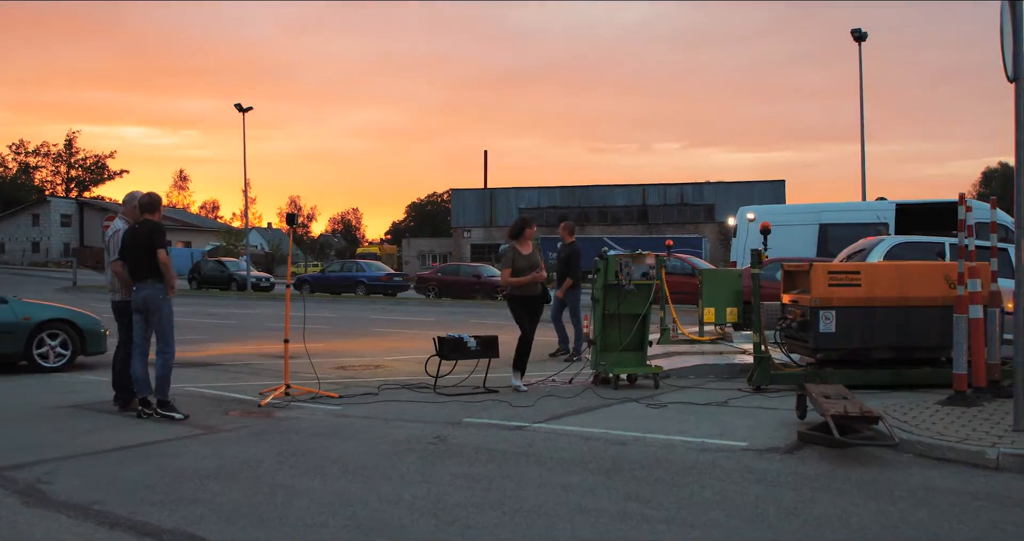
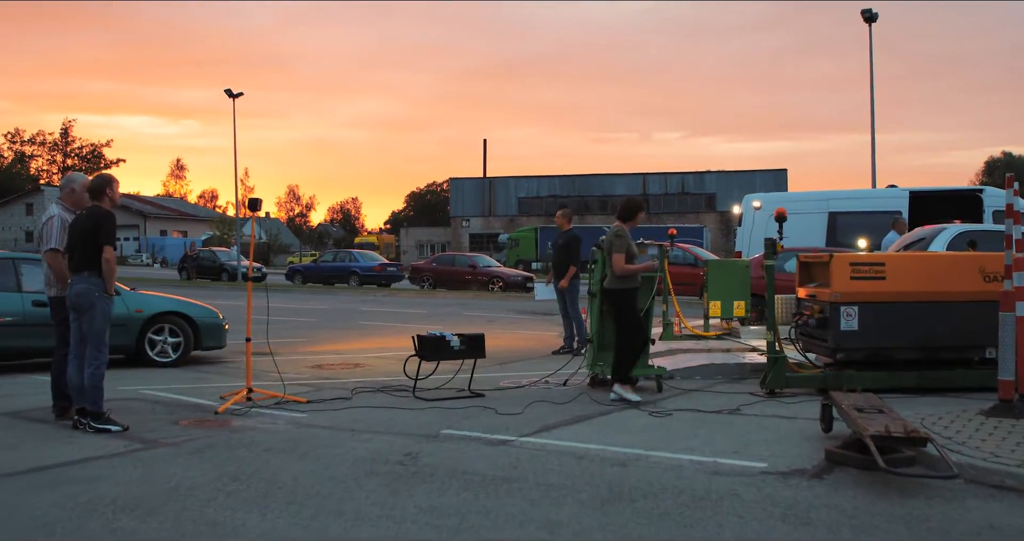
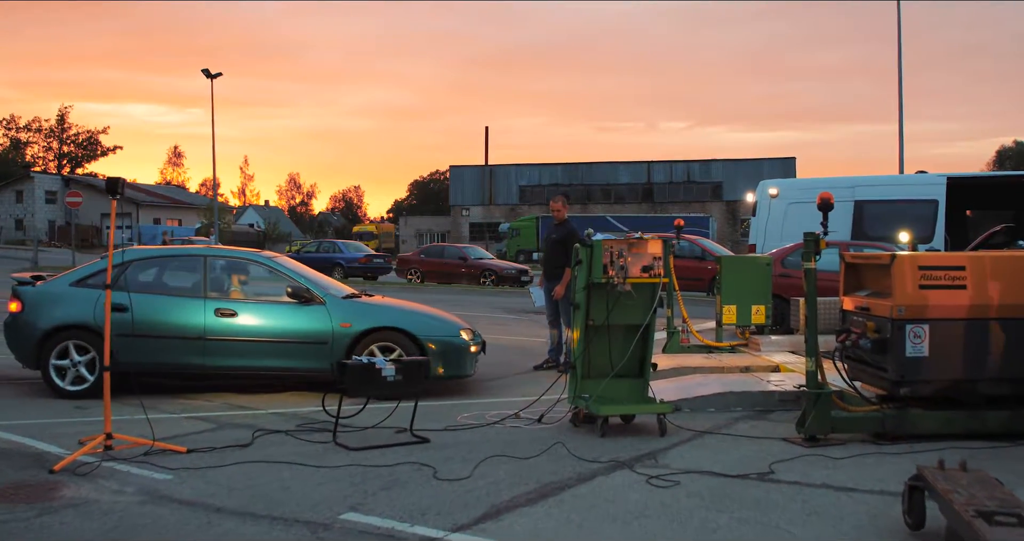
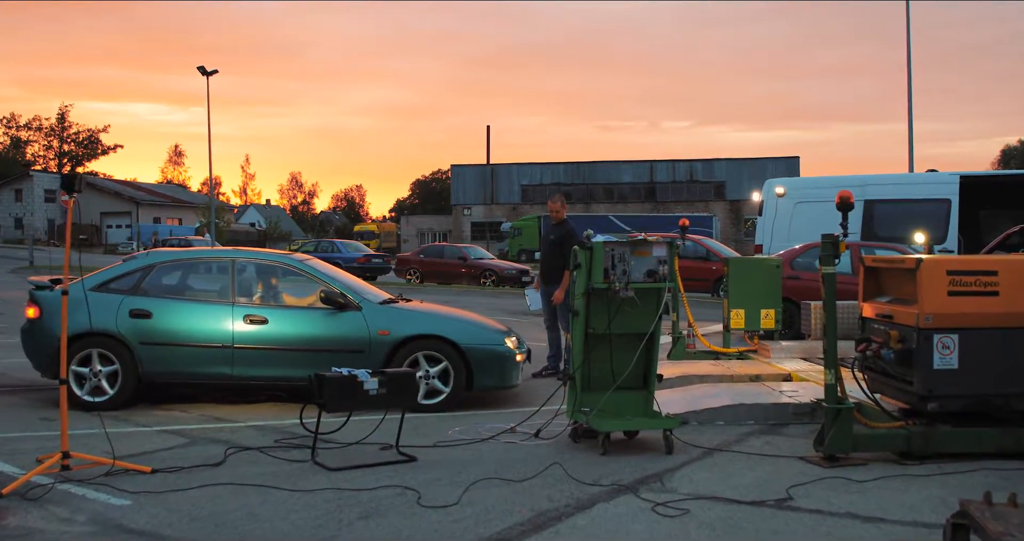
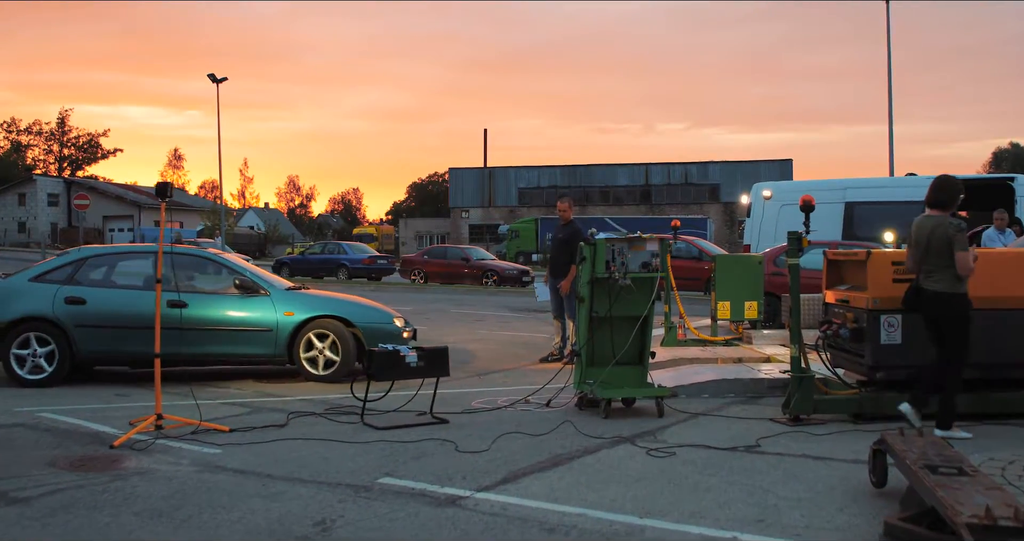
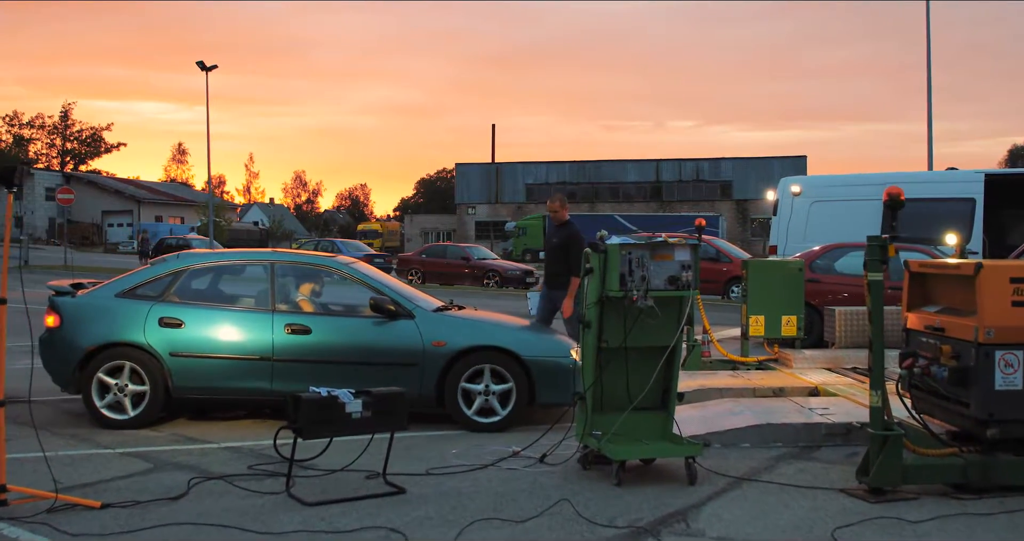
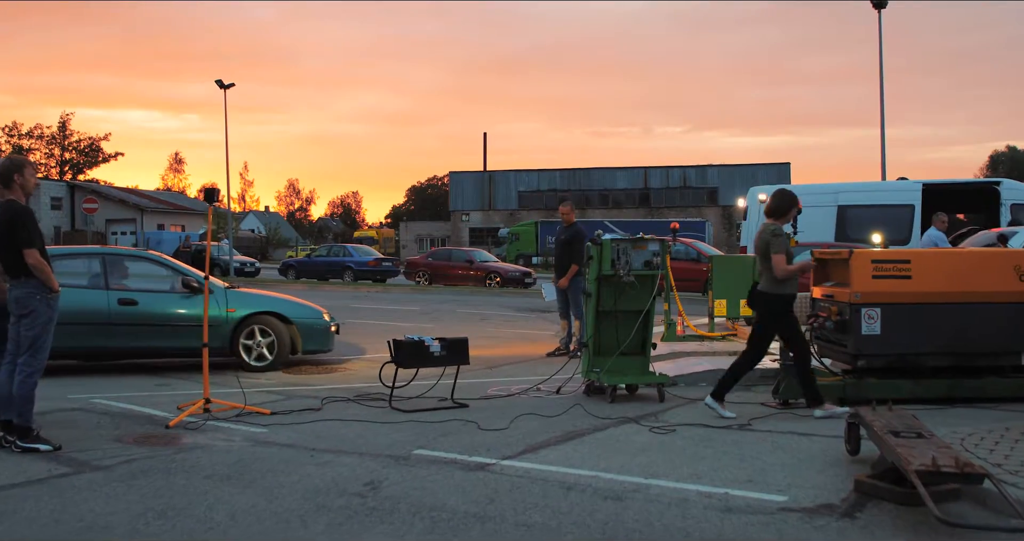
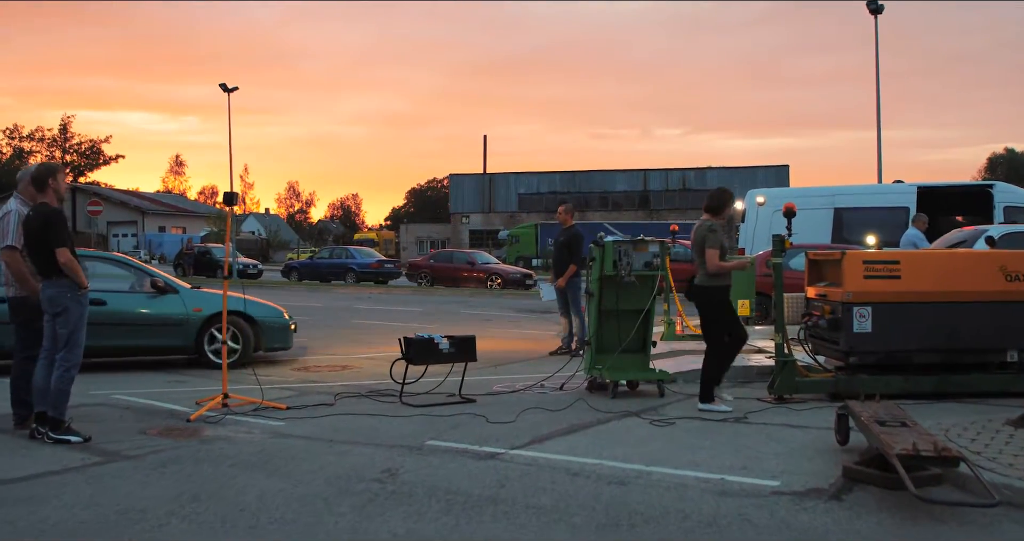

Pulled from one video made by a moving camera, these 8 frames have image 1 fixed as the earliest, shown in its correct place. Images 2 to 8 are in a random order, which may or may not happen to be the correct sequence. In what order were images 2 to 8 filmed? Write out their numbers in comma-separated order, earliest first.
2, 8, 7, 5, 3, 4, 6
